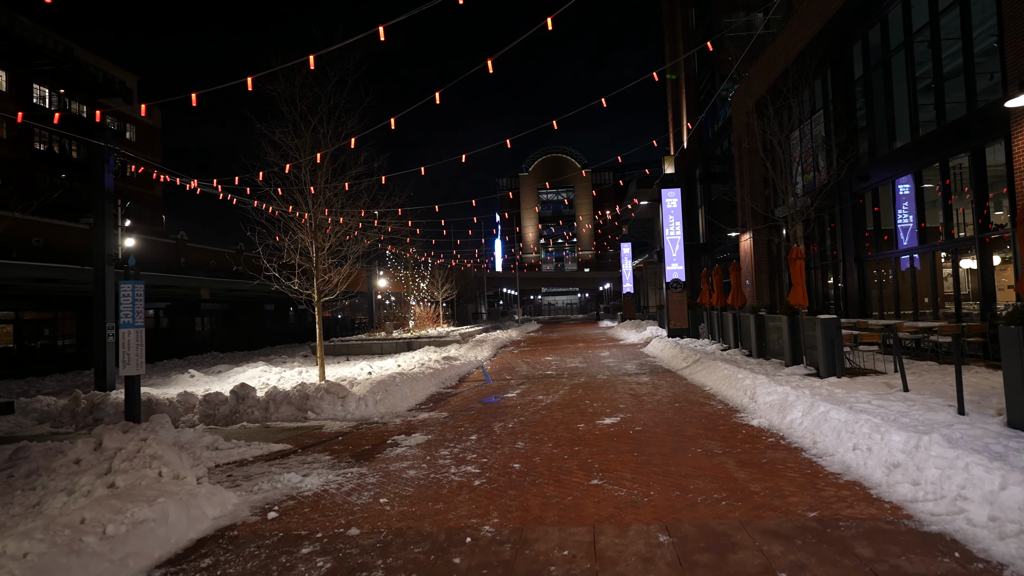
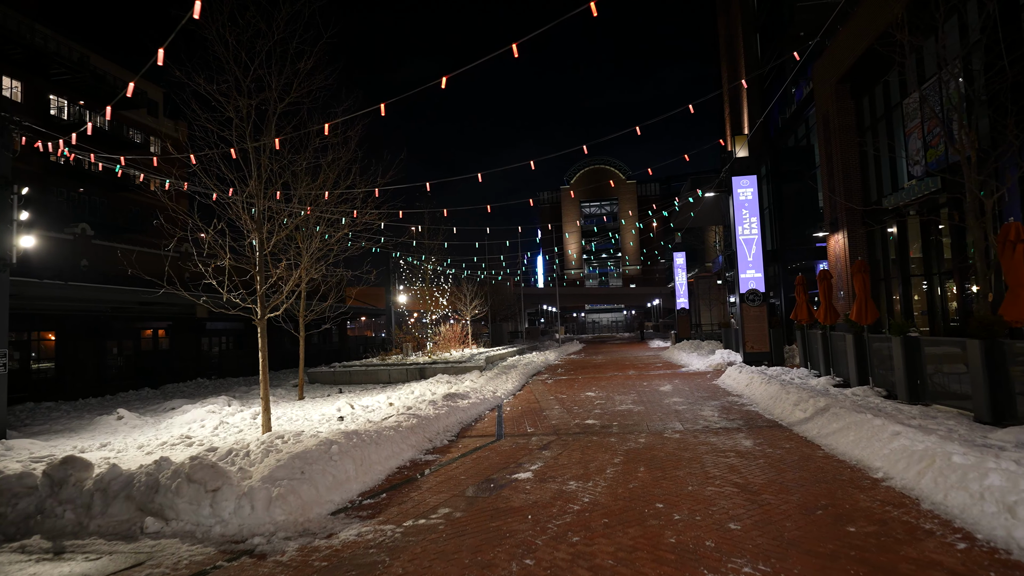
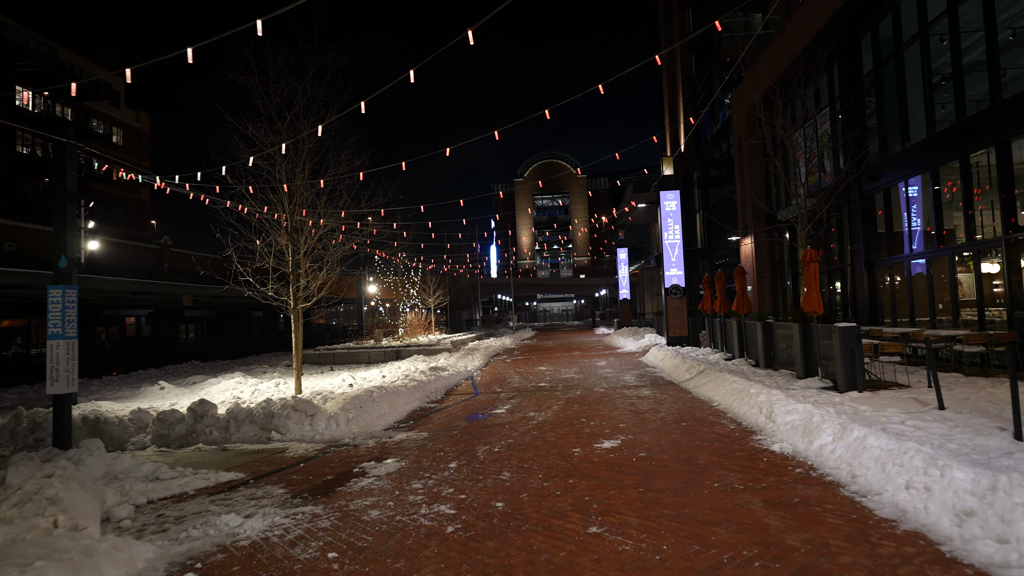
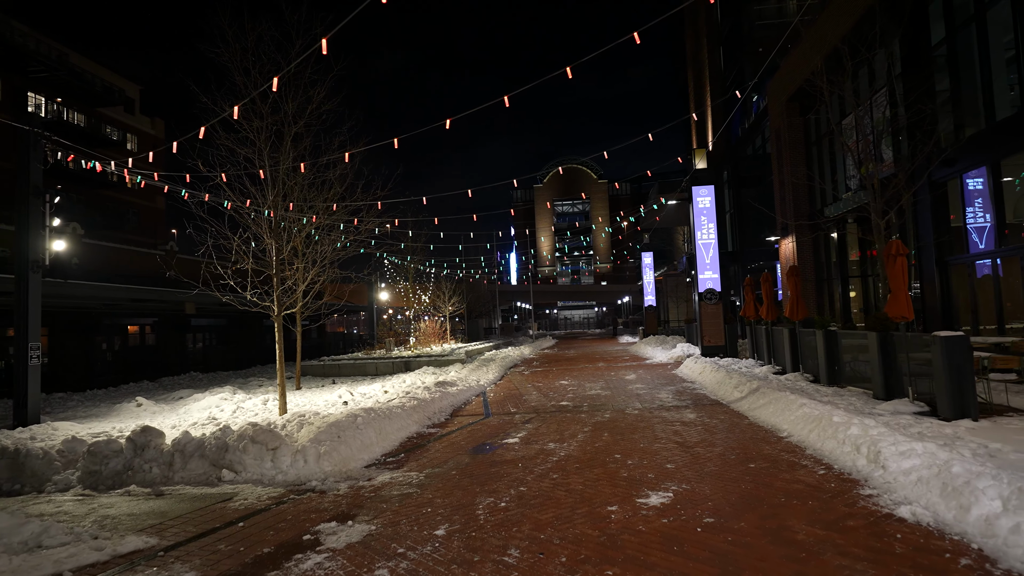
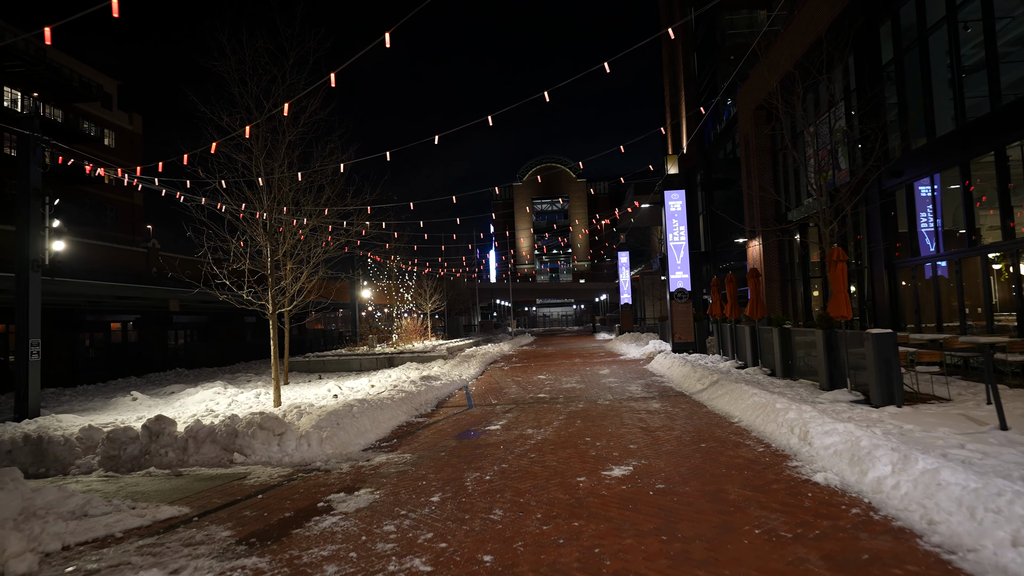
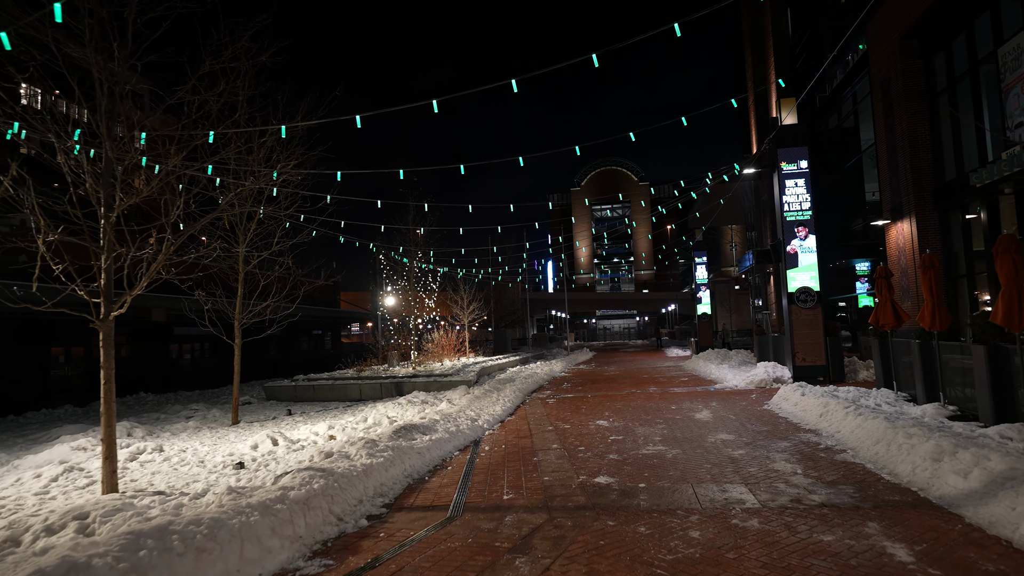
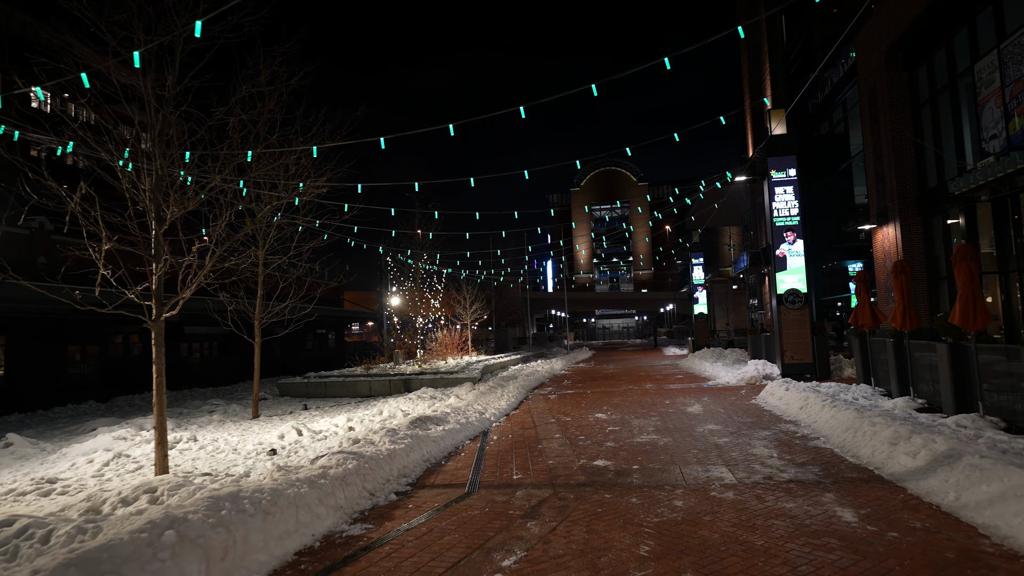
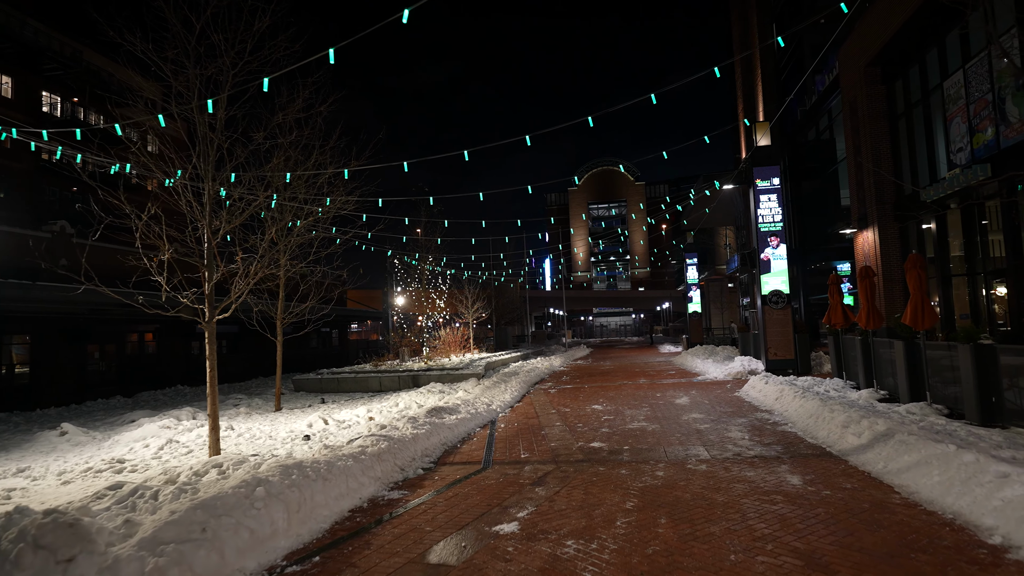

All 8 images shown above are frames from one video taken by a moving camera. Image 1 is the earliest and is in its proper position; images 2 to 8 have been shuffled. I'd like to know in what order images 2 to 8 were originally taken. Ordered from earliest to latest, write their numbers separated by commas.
3, 5, 4, 2, 8, 7, 6
